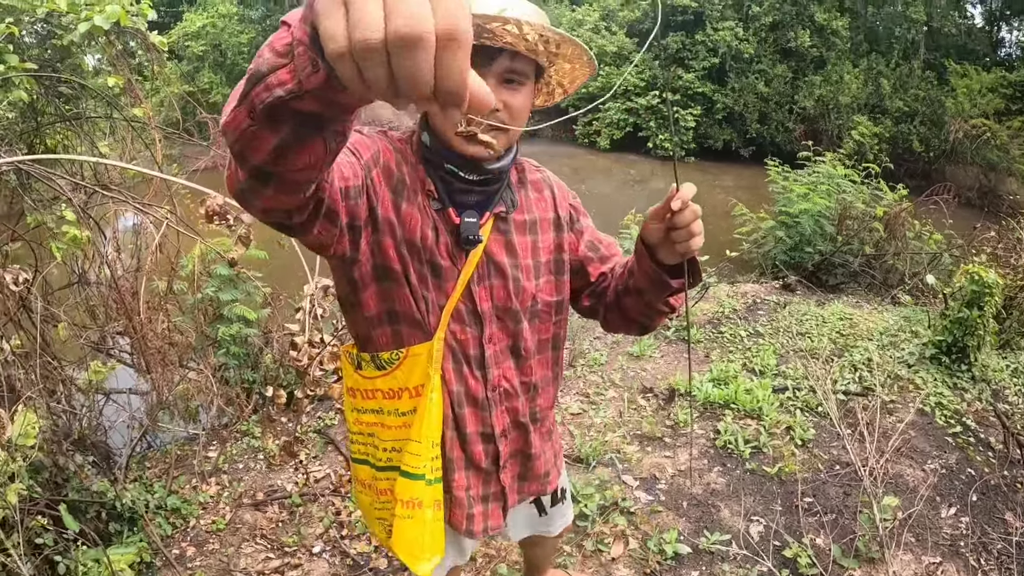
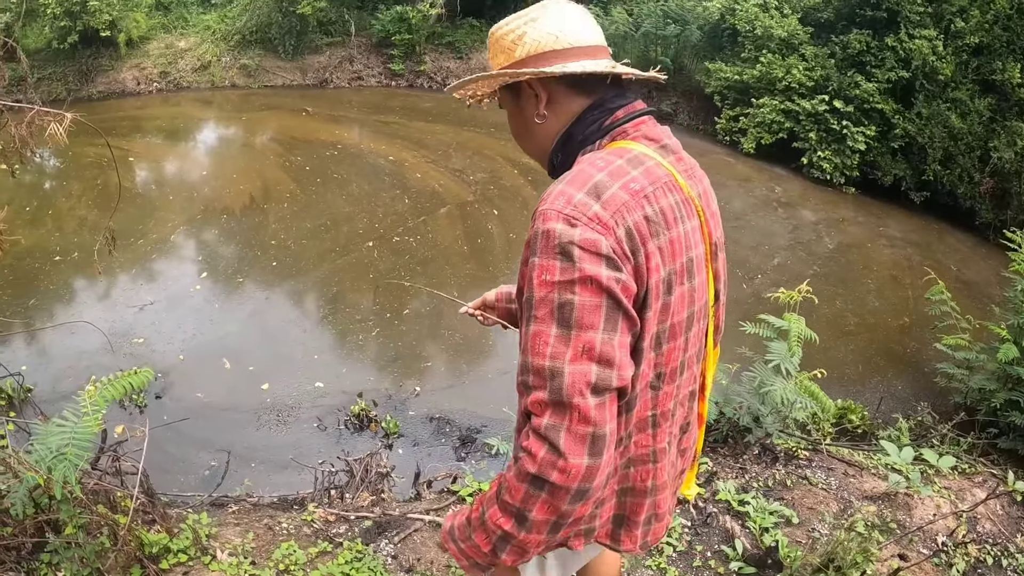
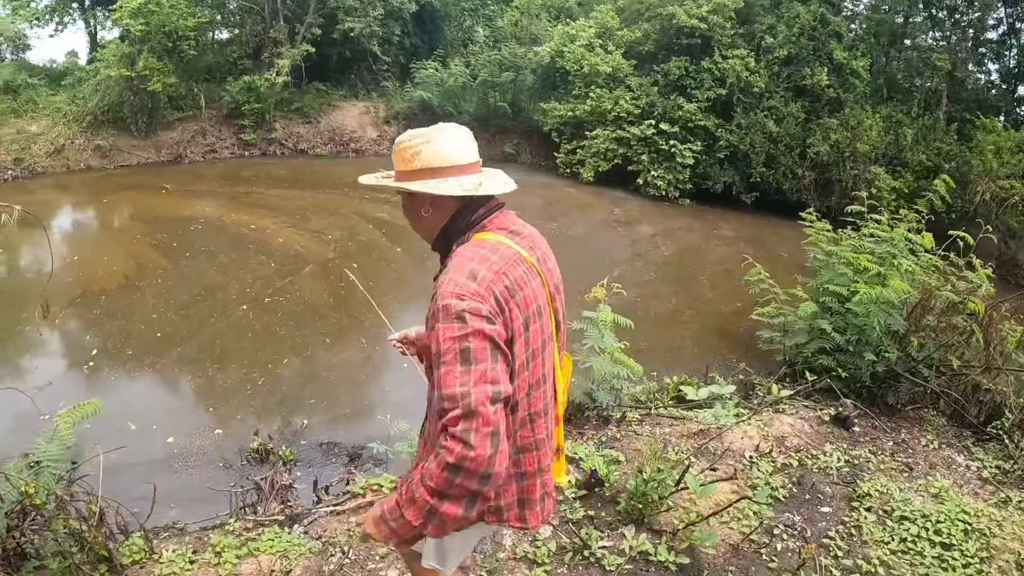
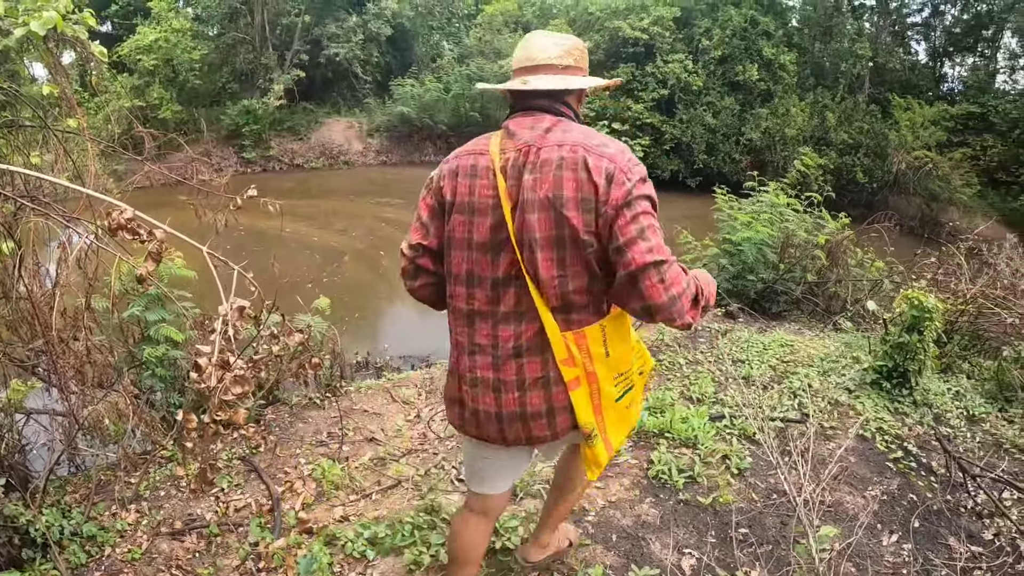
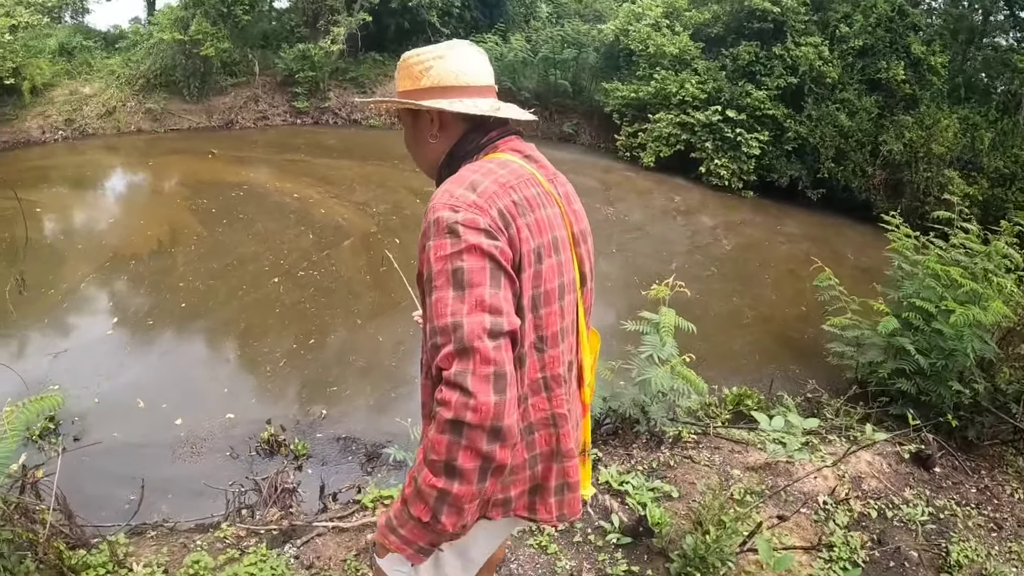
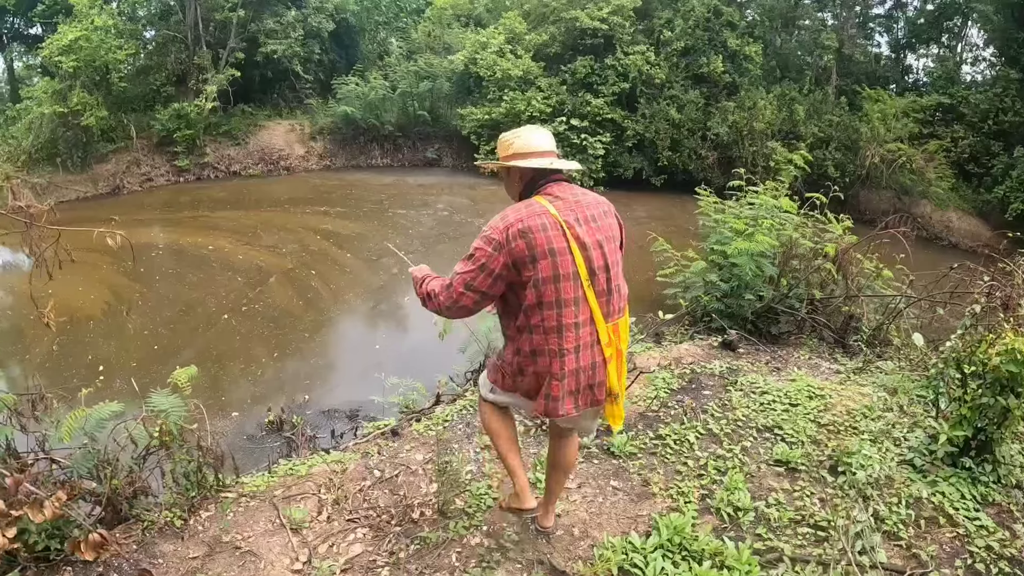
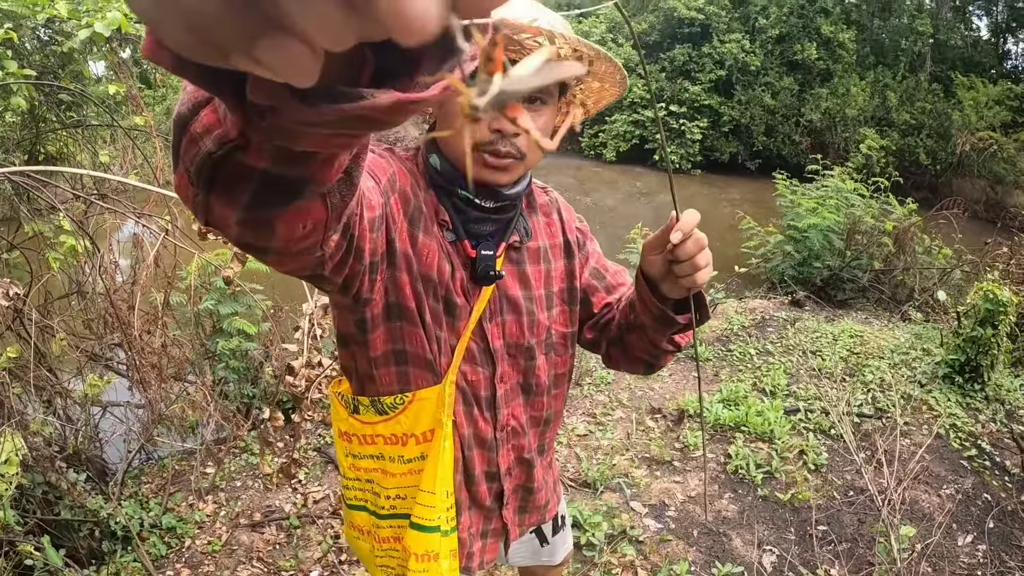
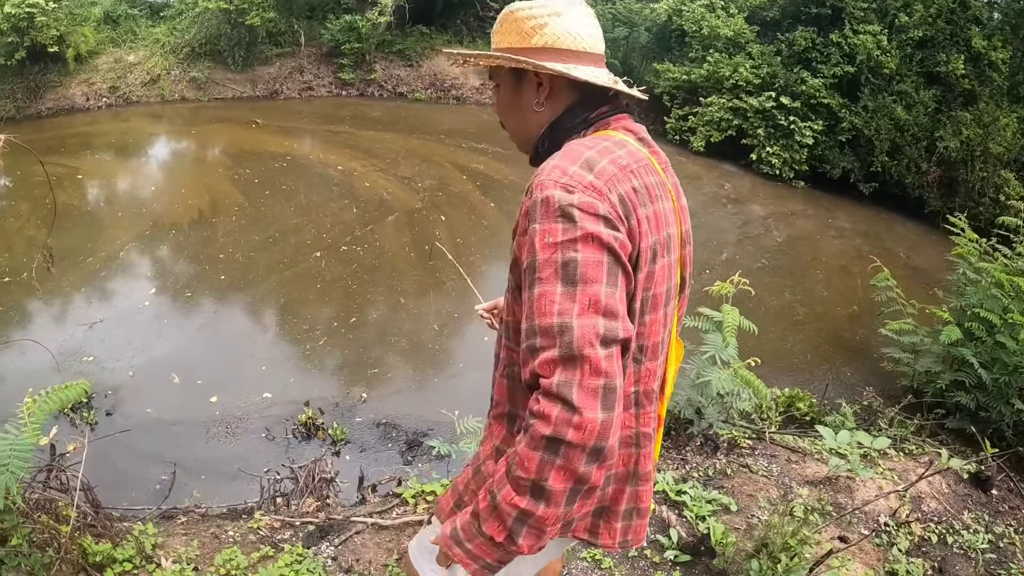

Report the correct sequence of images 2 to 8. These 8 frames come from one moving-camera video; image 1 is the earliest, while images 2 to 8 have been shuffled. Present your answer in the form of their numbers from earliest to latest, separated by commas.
7, 4, 6, 3, 5, 8, 2
